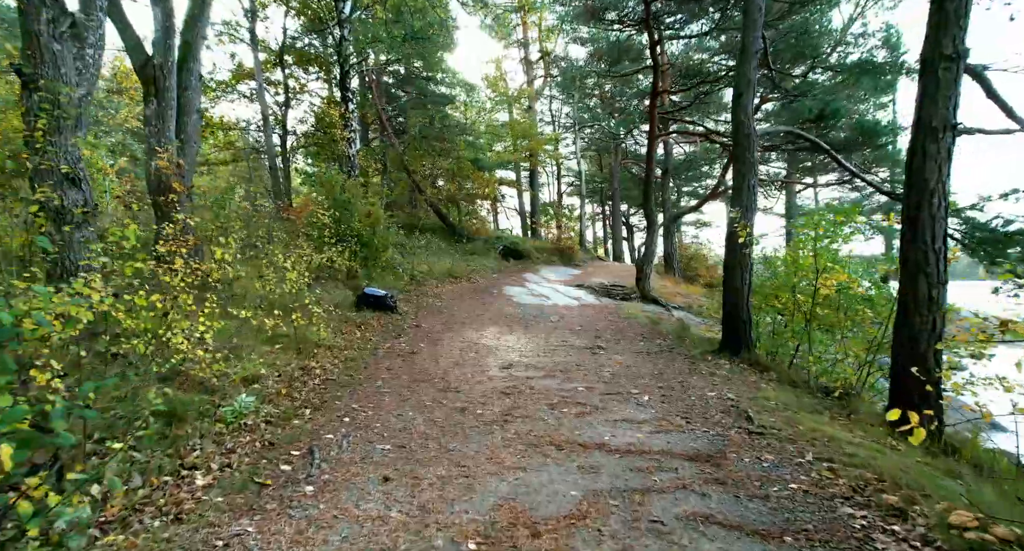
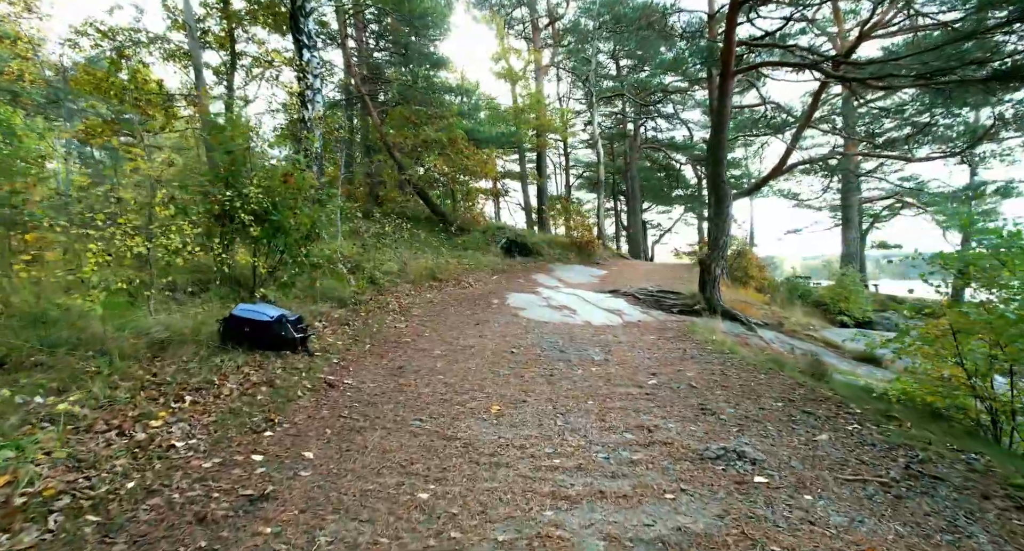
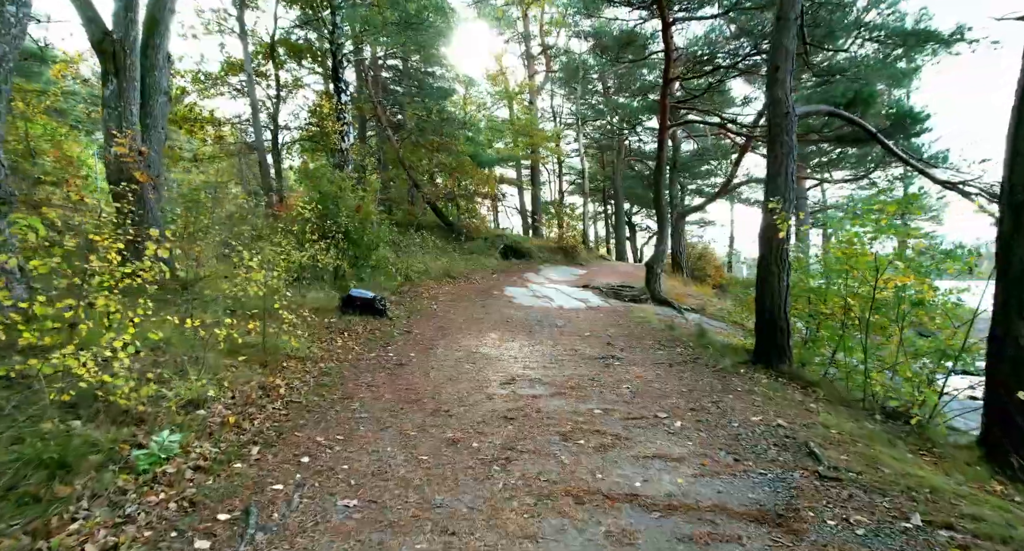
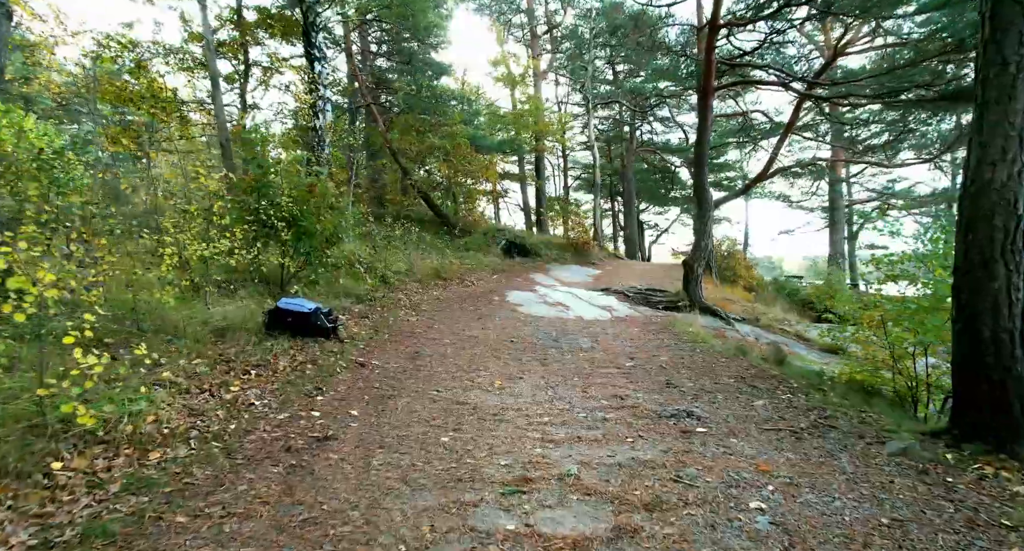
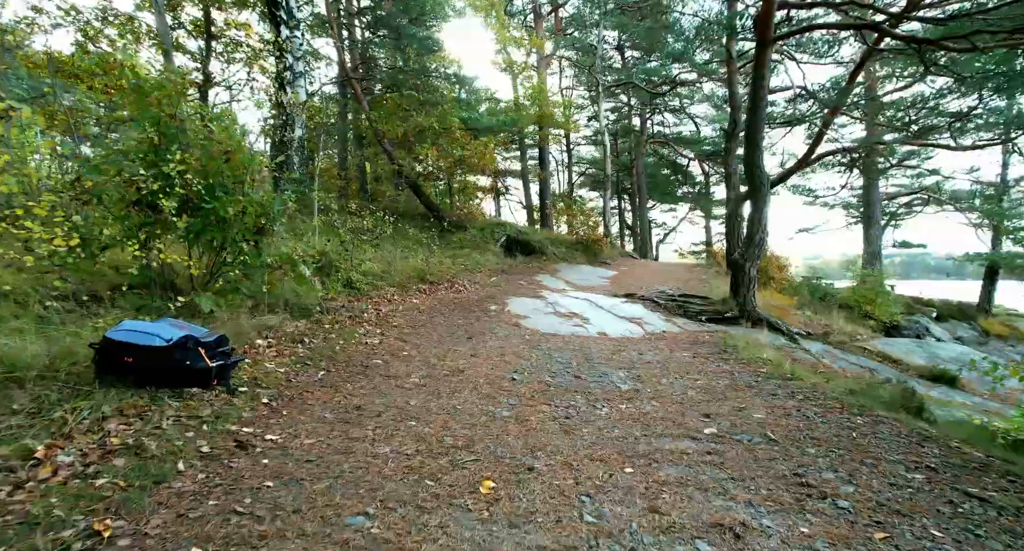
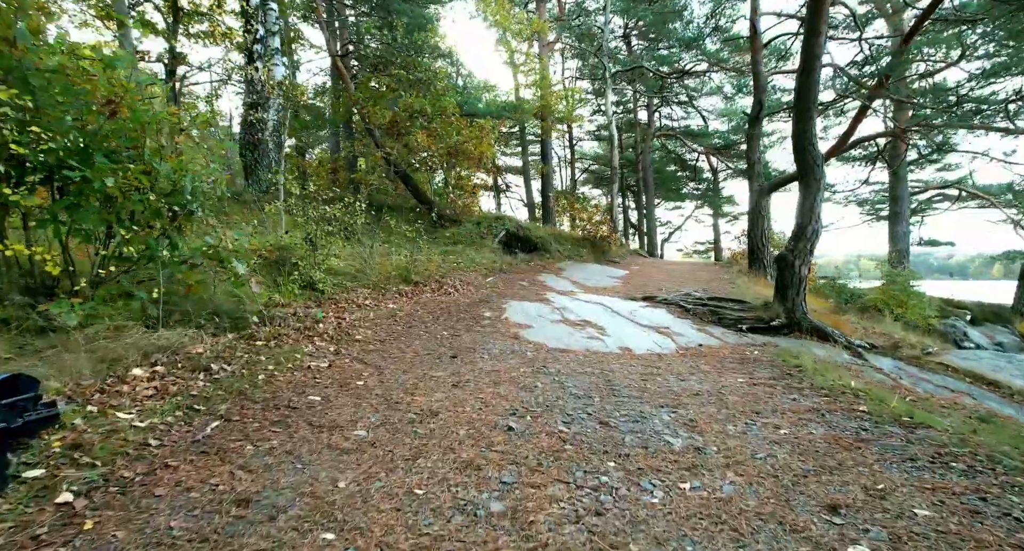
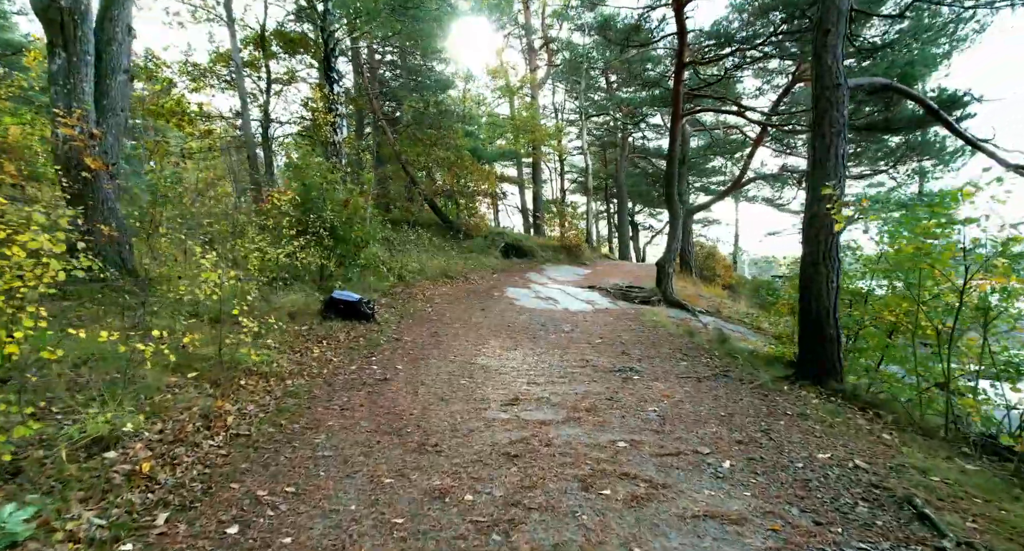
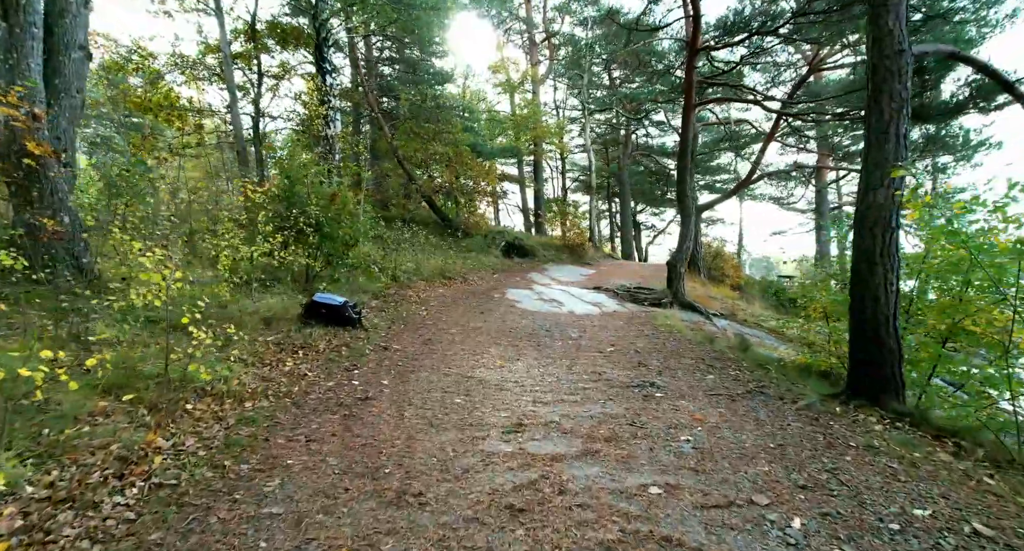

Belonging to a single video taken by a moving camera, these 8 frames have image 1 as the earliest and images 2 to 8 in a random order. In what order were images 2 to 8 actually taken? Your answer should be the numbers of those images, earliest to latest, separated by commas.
3, 7, 8, 4, 2, 5, 6
